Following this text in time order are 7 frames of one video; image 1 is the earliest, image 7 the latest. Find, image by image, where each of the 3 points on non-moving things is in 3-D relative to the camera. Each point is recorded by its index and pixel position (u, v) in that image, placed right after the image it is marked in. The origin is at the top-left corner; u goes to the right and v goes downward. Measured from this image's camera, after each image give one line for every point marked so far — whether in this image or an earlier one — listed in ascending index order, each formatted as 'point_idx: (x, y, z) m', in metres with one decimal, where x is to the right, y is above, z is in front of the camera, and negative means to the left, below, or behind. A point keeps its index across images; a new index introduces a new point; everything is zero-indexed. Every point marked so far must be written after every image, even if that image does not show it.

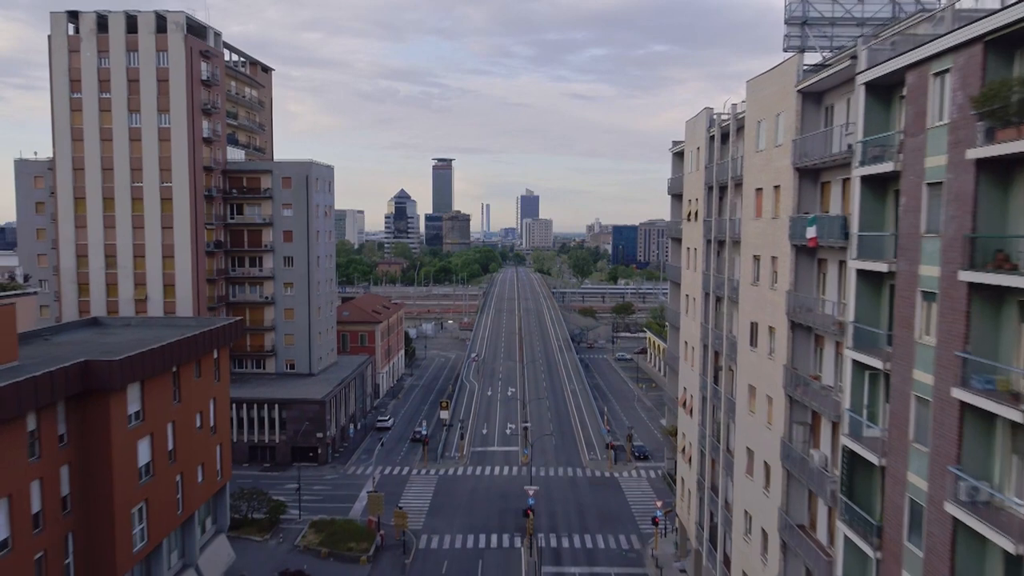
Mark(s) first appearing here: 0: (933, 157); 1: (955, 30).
0: (+9.0, +2.8, +16.8) m
1: (+9.0, +5.3, +15.9) m
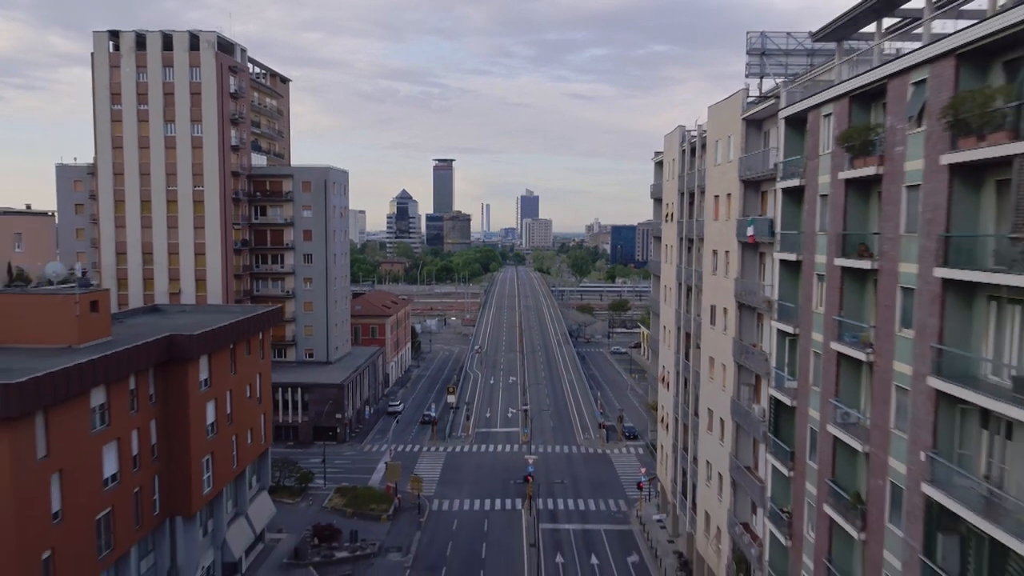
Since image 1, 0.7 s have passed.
0: (+9.1, +3.3, +23.0) m
1: (+9.1, +5.8, +22.2) m
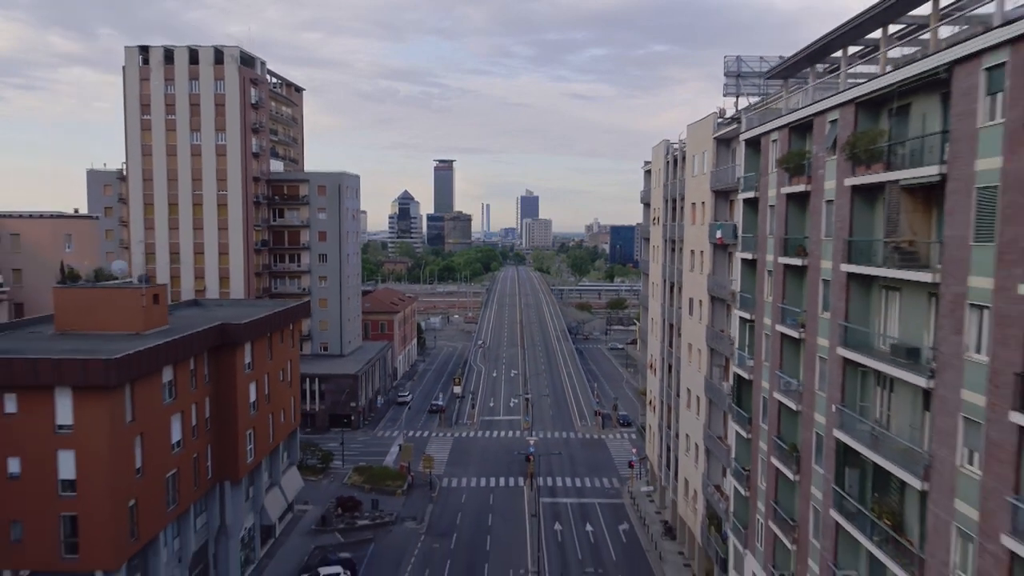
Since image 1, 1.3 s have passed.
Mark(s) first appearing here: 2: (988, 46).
0: (+9.3, +3.5, +28.3) m
1: (+9.4, +6.0, +27.4) m
2: (+9.4, +4.8, +15.4) m
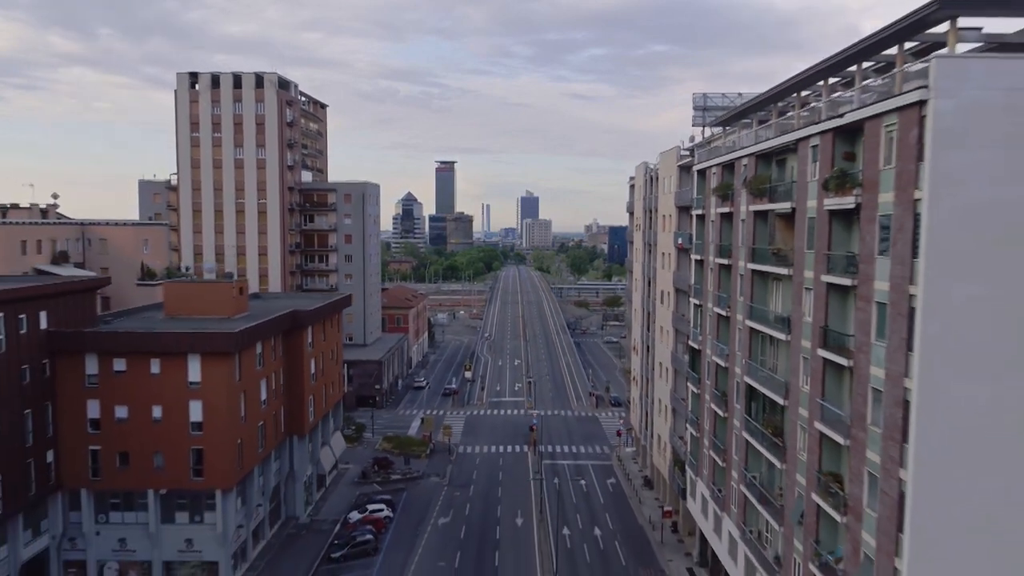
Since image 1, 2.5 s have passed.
0: (+9.8, +3.9, +38.7) m
1: (+9.9, +6.4, +37.8) m
2: (+9.9, +5.1, +25.8) m
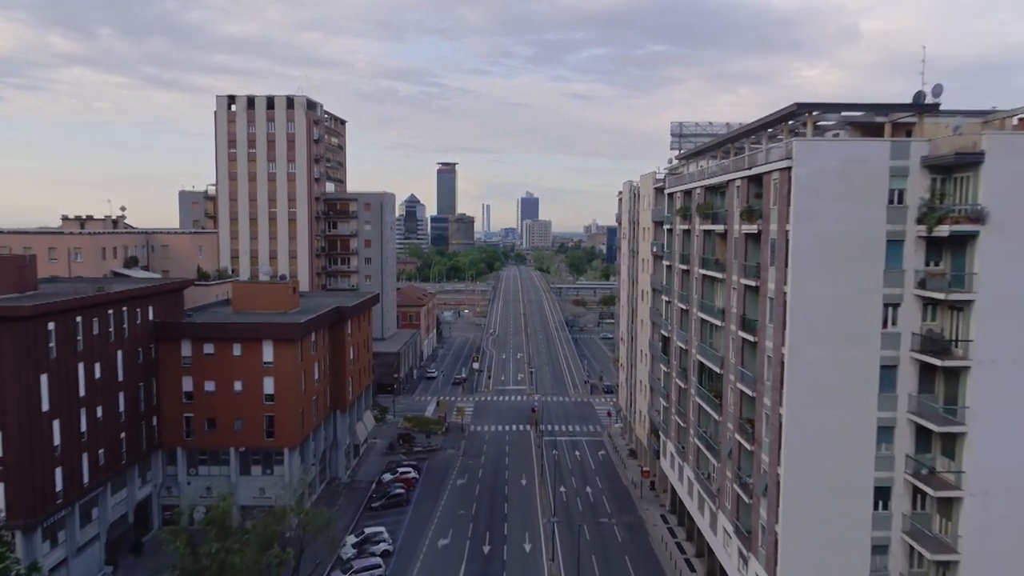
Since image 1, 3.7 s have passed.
0: (+10.3, +3.9, +49.0) m
1: (+10.3, +6.4, +48.1) m
2: (+10.4, +5.1, +36.1) m
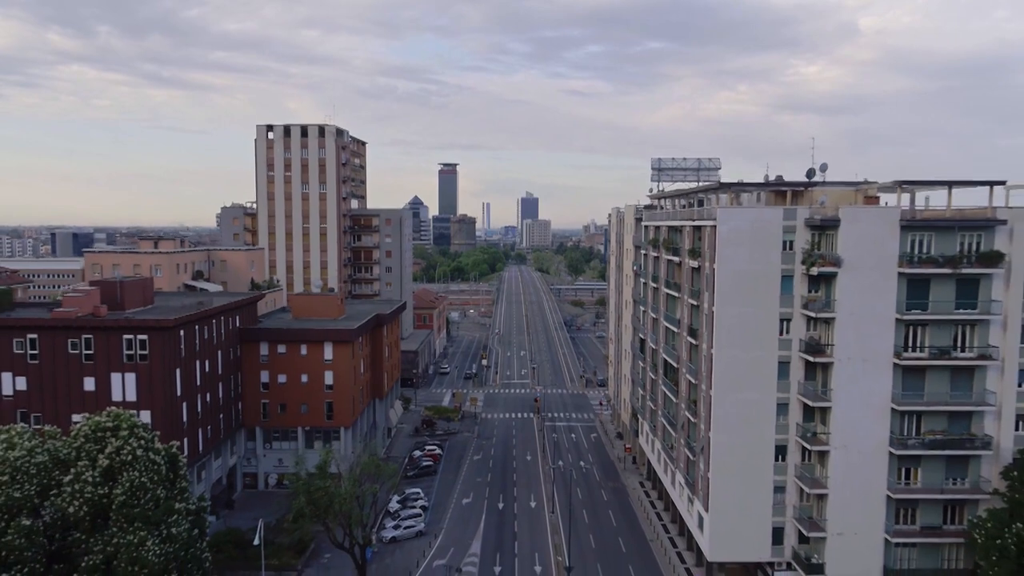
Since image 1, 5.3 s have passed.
0: (+10.9, +2.8, +62.2) m
1: (+11.0, +5.4, +61.4) m
2: (+11.0, +4.0, +49.4) m
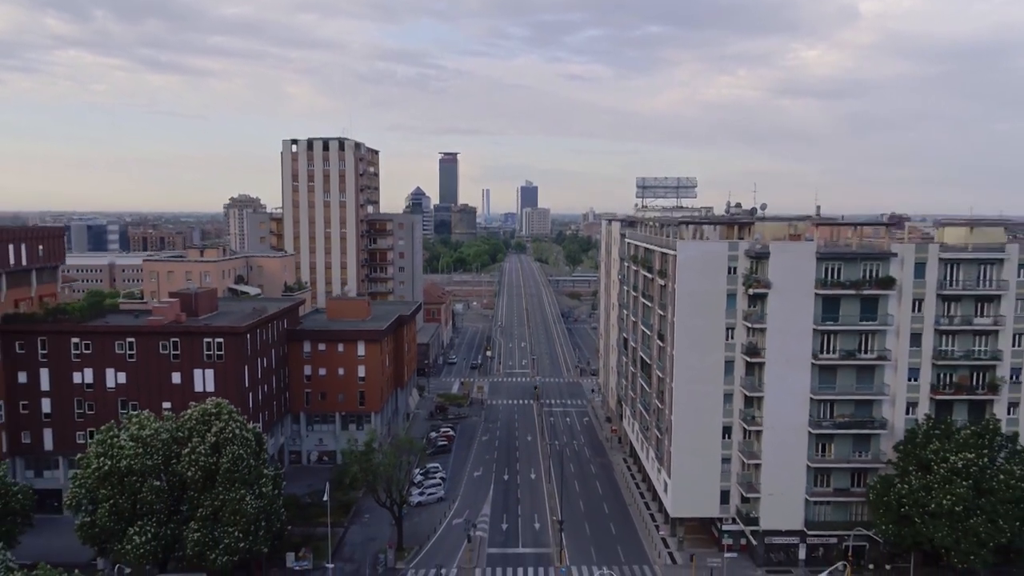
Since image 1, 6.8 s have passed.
0: (+11.2, +2.1, +74.1) m
1: (+11.3, +4.6, +73.2) m
2: (+11.4, +3.0, +61.2) m
